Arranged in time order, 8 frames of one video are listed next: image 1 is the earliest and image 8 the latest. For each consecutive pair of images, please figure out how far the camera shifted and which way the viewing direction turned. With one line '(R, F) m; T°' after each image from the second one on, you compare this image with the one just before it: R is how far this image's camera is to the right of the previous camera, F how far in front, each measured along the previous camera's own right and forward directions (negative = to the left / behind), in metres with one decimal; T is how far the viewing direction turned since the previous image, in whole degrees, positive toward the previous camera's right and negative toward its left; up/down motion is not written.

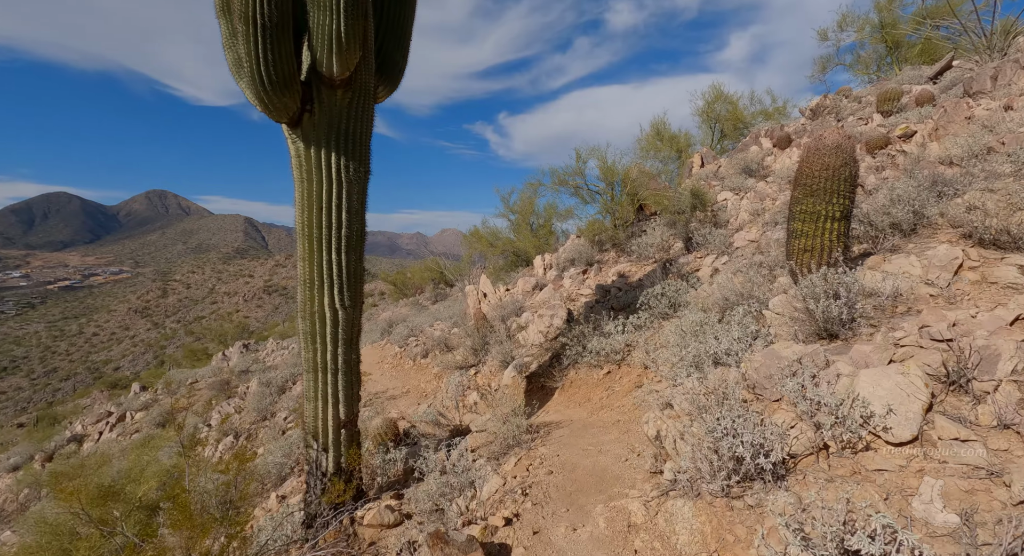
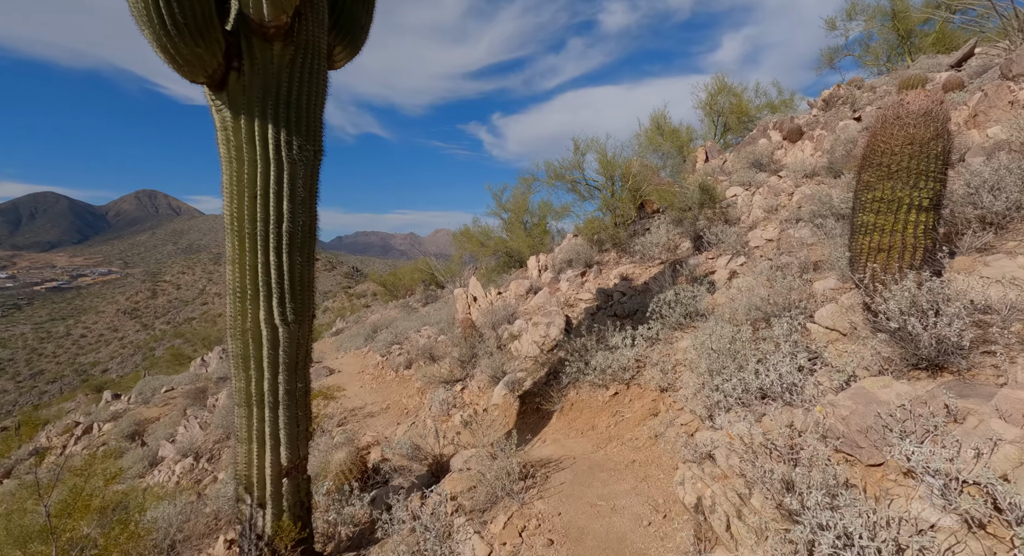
(0.0, +0.9) m; +1°
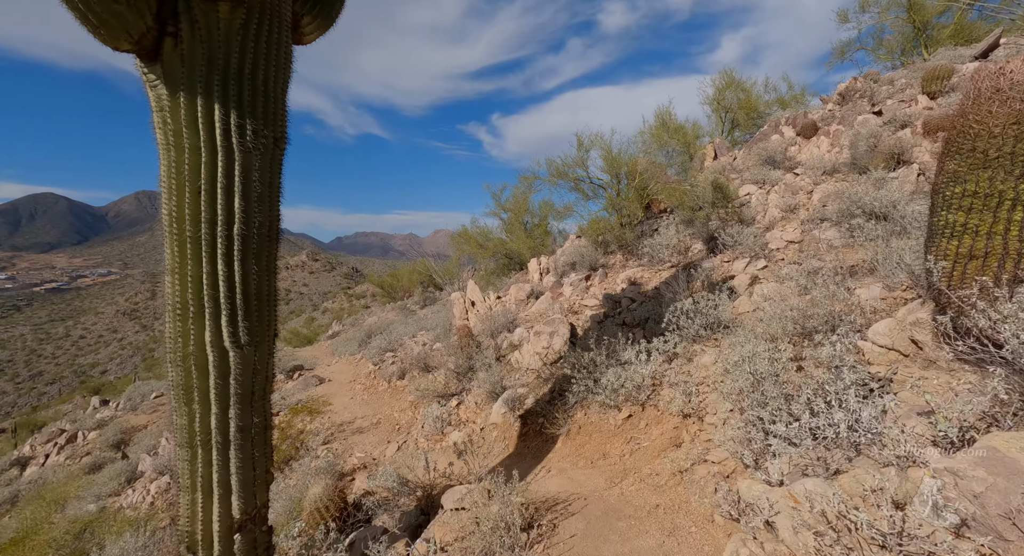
(0.0, +0.6) m; 0°
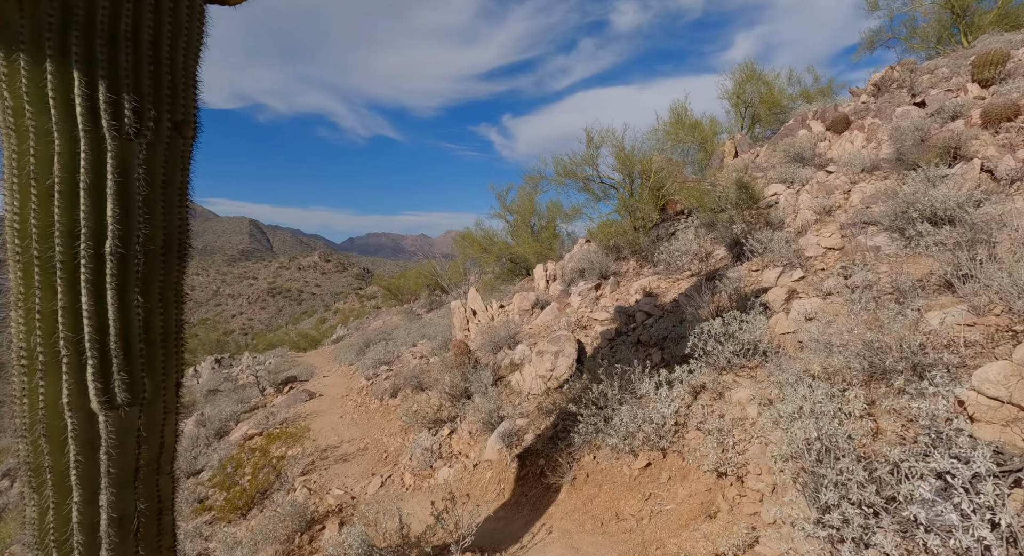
(+0.1, +0.8) m; -1°
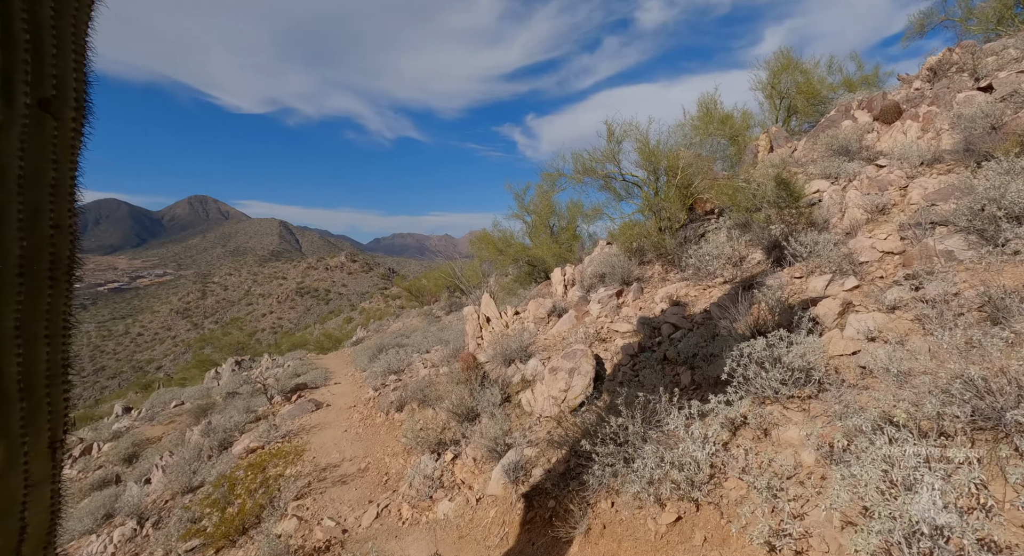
(+0.1, +0.6) m; -3°
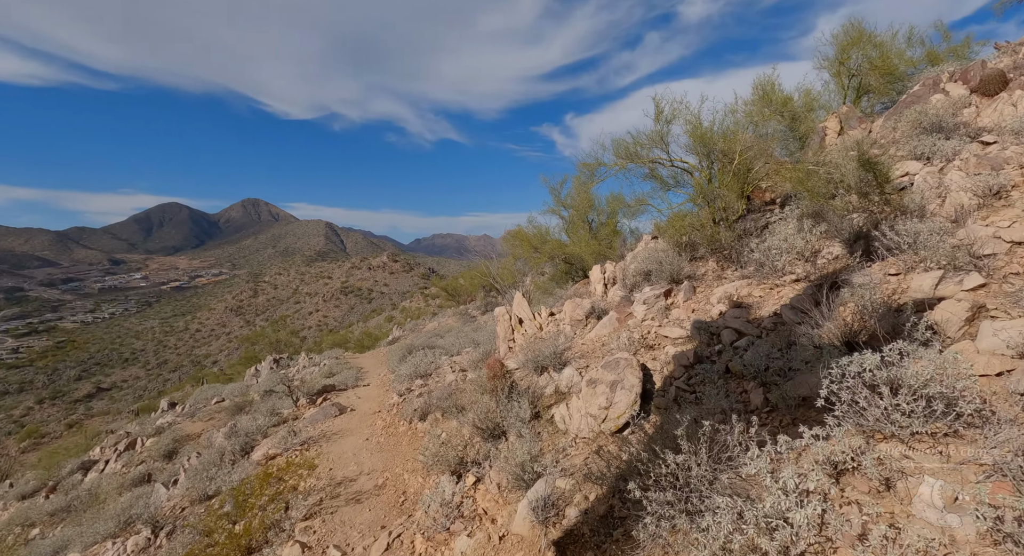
(+0.1, +0.7) m; -5°
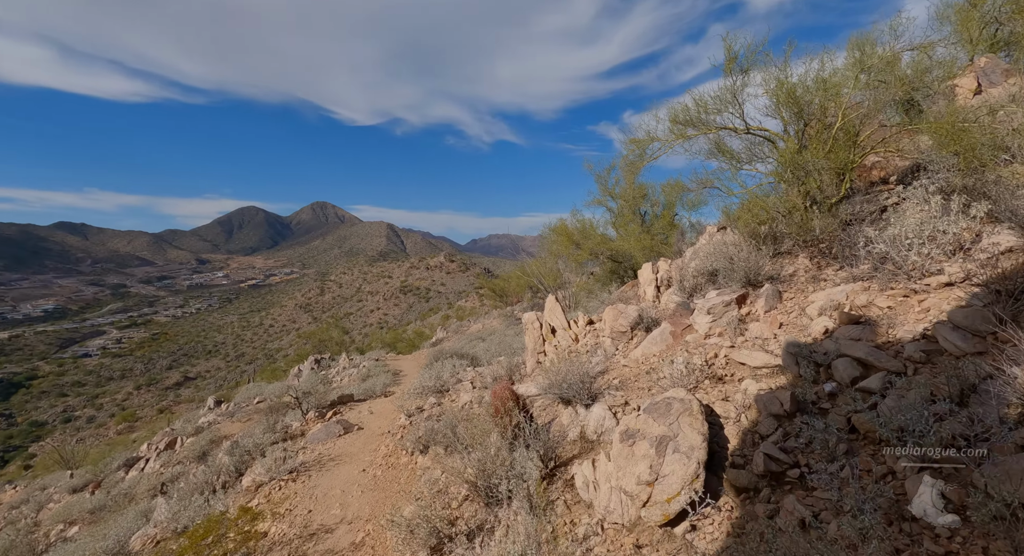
(+0.4, +1.5) m; -6°
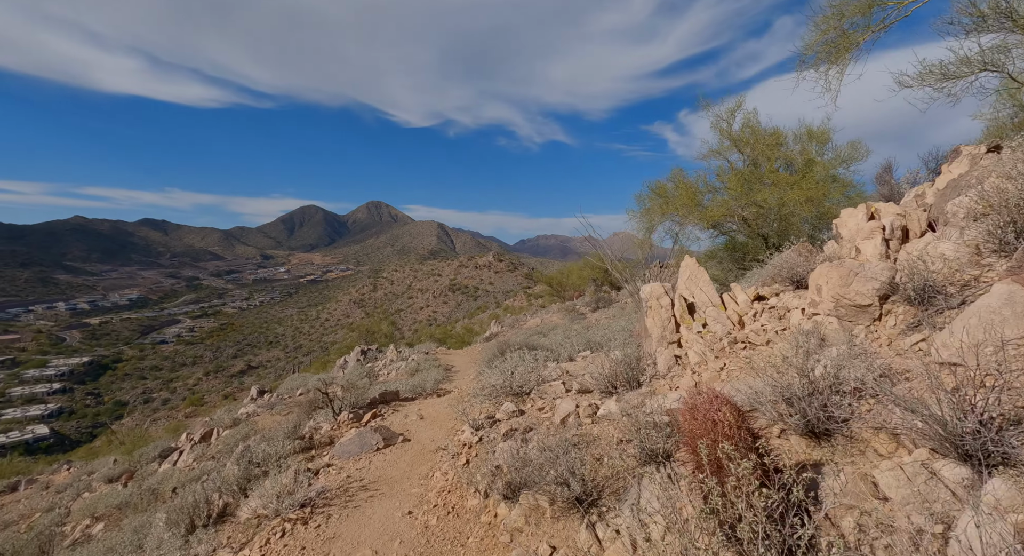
(-0.7, +2.4) m; -6°
